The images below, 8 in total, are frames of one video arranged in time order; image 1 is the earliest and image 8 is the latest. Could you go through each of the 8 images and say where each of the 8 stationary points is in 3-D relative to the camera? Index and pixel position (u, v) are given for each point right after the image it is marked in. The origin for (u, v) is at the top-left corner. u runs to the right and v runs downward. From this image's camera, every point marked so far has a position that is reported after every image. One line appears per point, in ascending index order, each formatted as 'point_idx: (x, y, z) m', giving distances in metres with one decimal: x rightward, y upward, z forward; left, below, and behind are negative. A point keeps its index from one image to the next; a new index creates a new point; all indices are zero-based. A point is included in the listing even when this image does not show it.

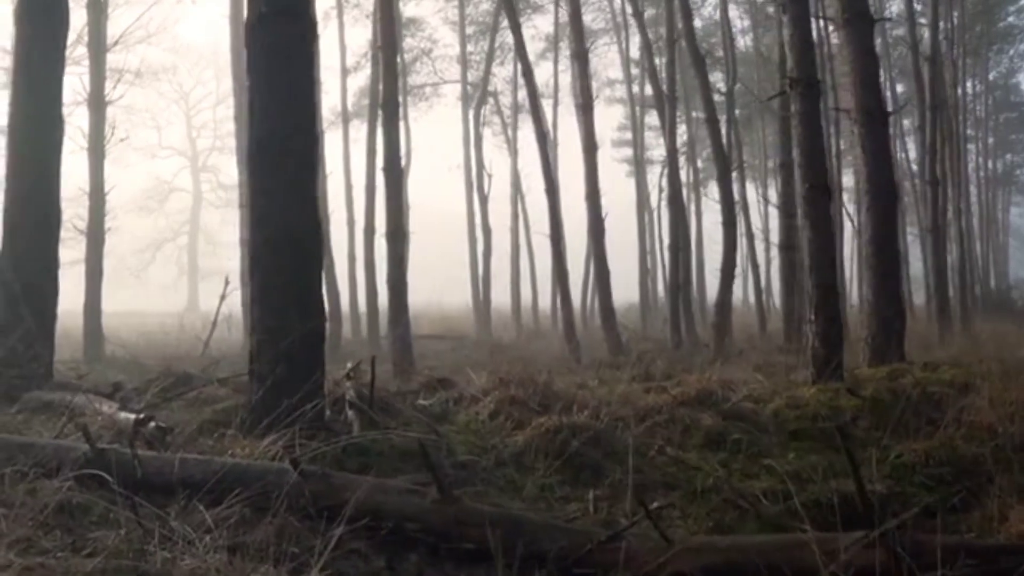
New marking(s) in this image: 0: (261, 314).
0: (-1.7, -0.2, +6.8) m
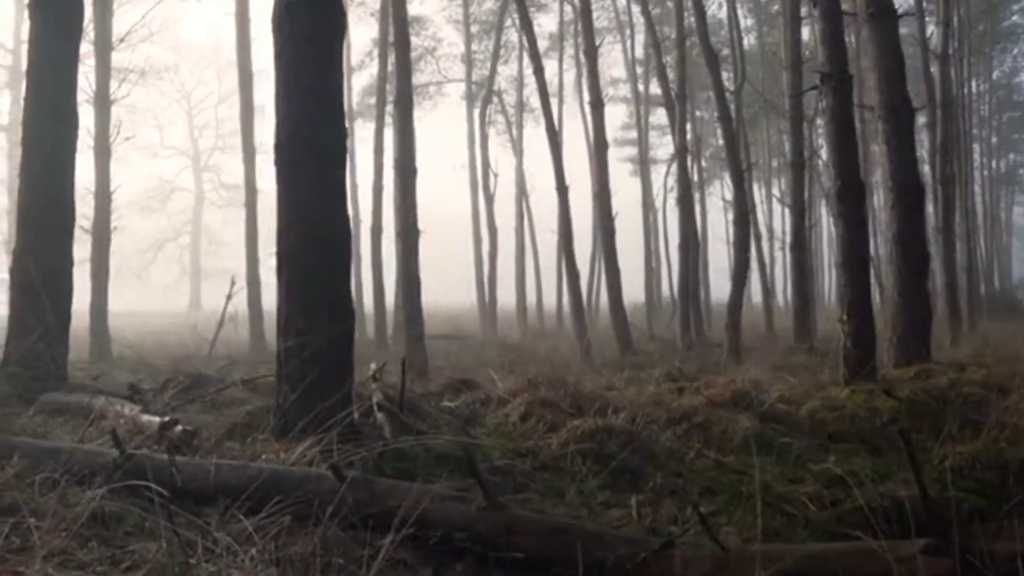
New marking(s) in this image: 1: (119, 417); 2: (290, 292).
0: (-1.4, -0.2, +6.5) m
1: (-2.6, -0.9, +6.8) m
2: (-1.4, -0.1, +6.6) m
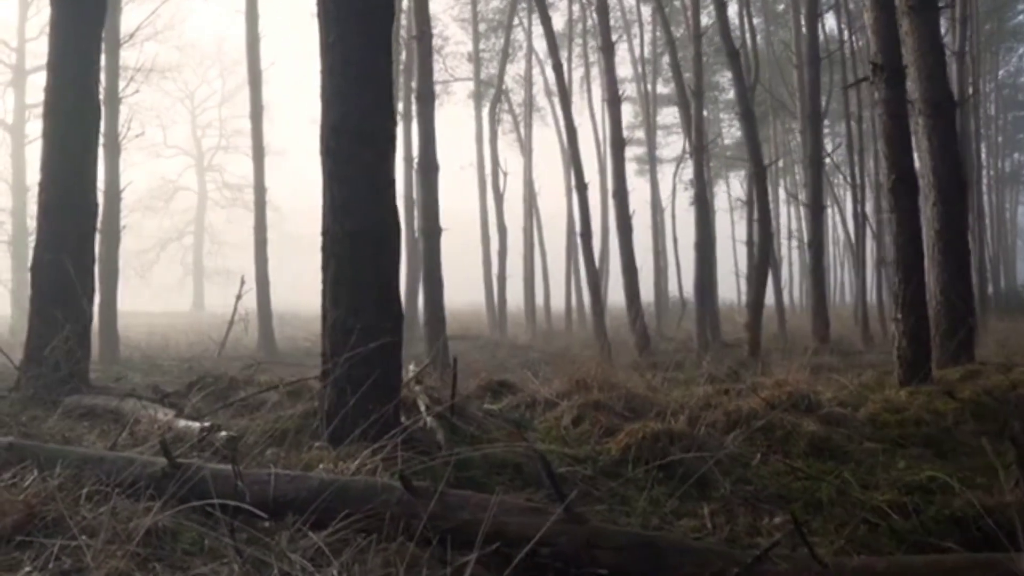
0: (-1.0, -0.2, +6.1) m
1: (-2.3, -0.8, +6.4) m
2: (-1.1, 0.0, +6.2) m
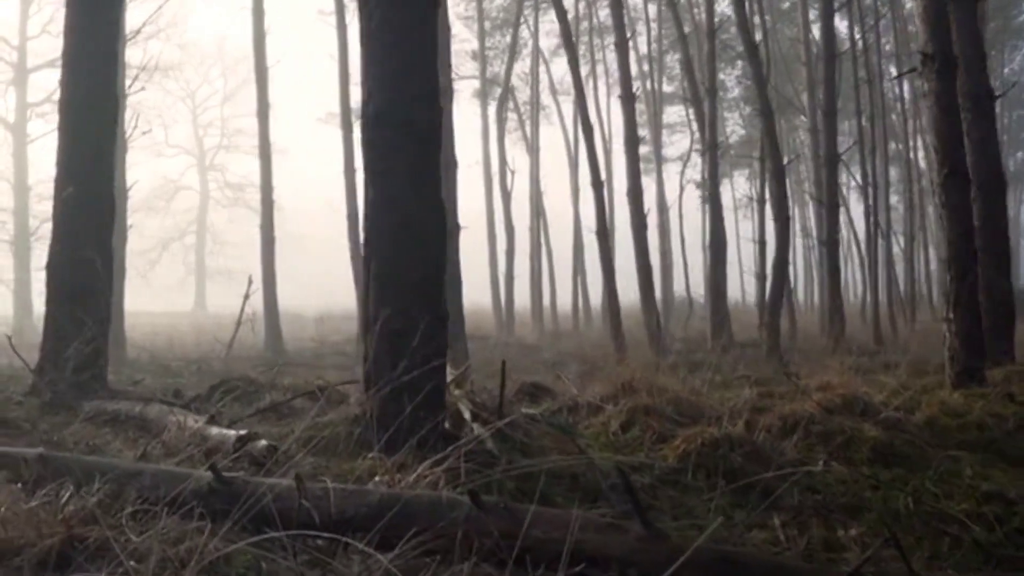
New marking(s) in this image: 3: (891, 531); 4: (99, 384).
0: (-0.7, -0.2, +5.8) m
1: (-2.0, -0.8, +6.0) m
2: (-0.7, 0.0, +5.8) m
3: (+2.1, -1.3, +5.5) m
4: (-3.3, -0.8, +8.1) m
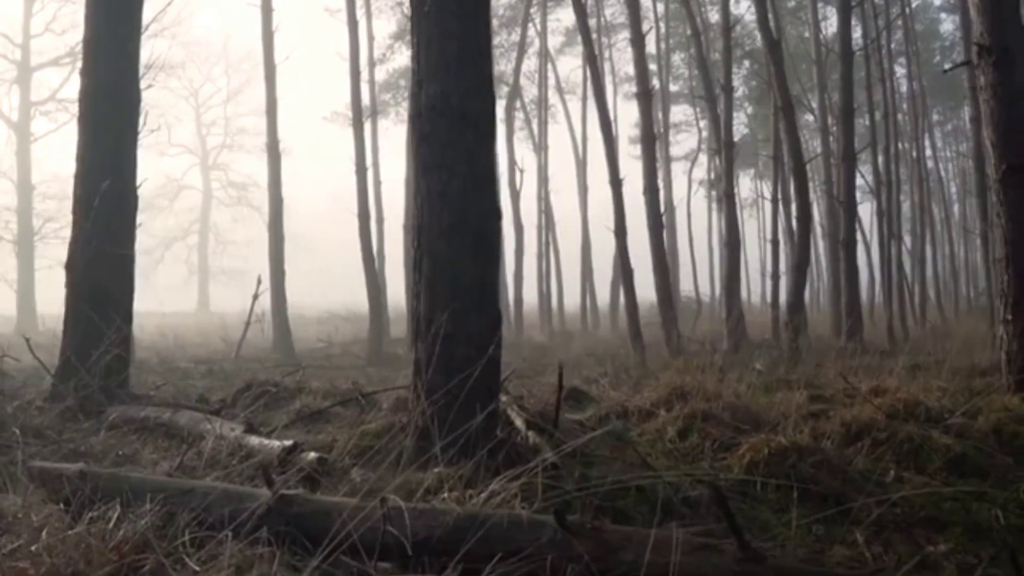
0: (-0.4, -0.2, +5.4) m
1: (-1.6, -0.8, +5.7) m
2: (-0.4, 0.0, +5.4) m
3: (+2.4, -1.3, +5.2) m
4: (-3.0, -0.8, +7.7) m
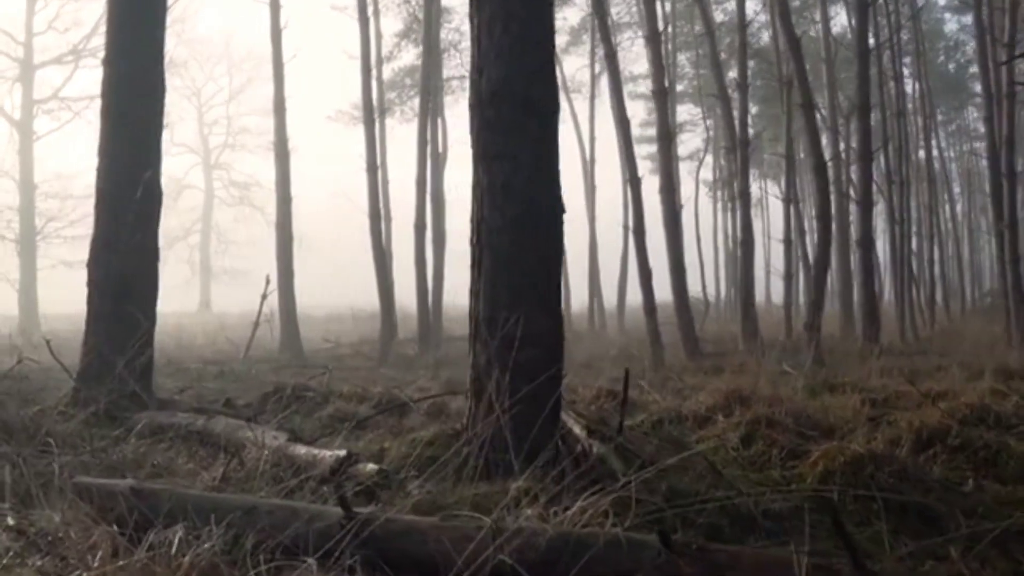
0: (-0.1, -0.2, +5.0) m
1: (-1.3, -0.8, +5.3) m
2: (-0.1, 0.0, +5.1) m
3: (+2.7, -1.3, +4.8) m
4: (-2.6, -0.8, +7.4) m
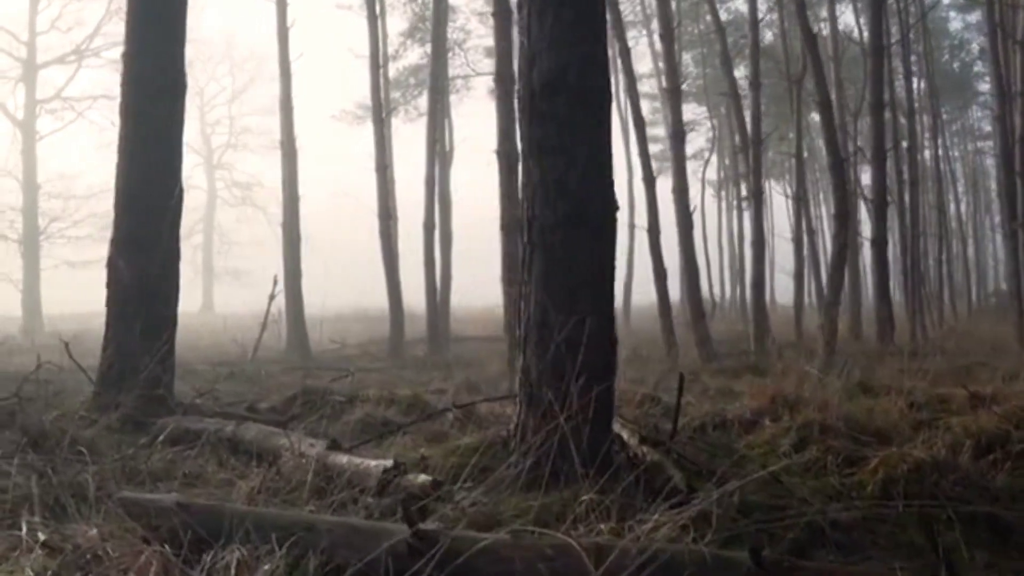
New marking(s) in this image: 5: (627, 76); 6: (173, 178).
0: (+0.2, -0.2, +4.8) m
1: (-1.0, -0.8, +5.0) m
2: (+0.2, 0.0, +4.8) m
3: (+3.0, -1.3, +4.6) m
4: (-2.4, -0.8, +7.1) m
5: (+2.2, +4.1, +19.5) m
6: (-2.7, +0.9, +7.9) m
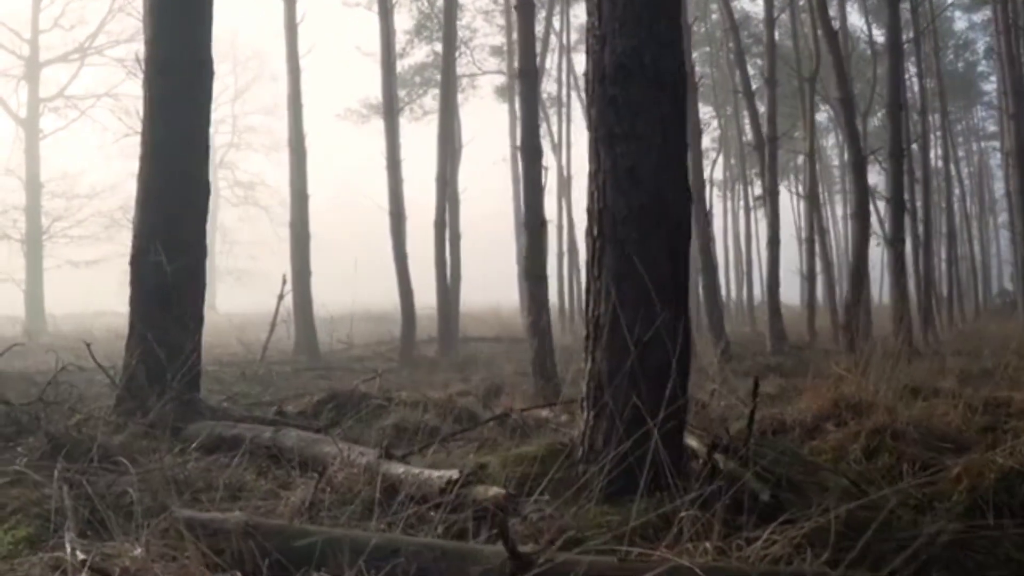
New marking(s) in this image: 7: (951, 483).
0: (+0.5, -0.2, +4.5) m
1: (-0.7, -0.8, +4.7) m
2: (+0.5, 0.0, +4.5) m
3: (+3.3, -1.3, +4.2) m
4: (-2.1, -0.7, +6.8) m
5: (+2.5, +4.1, +19.1) m
6: (-2.3, +0.9, +7.6) m
7: (+2.2, -1.0, +5.1) m
